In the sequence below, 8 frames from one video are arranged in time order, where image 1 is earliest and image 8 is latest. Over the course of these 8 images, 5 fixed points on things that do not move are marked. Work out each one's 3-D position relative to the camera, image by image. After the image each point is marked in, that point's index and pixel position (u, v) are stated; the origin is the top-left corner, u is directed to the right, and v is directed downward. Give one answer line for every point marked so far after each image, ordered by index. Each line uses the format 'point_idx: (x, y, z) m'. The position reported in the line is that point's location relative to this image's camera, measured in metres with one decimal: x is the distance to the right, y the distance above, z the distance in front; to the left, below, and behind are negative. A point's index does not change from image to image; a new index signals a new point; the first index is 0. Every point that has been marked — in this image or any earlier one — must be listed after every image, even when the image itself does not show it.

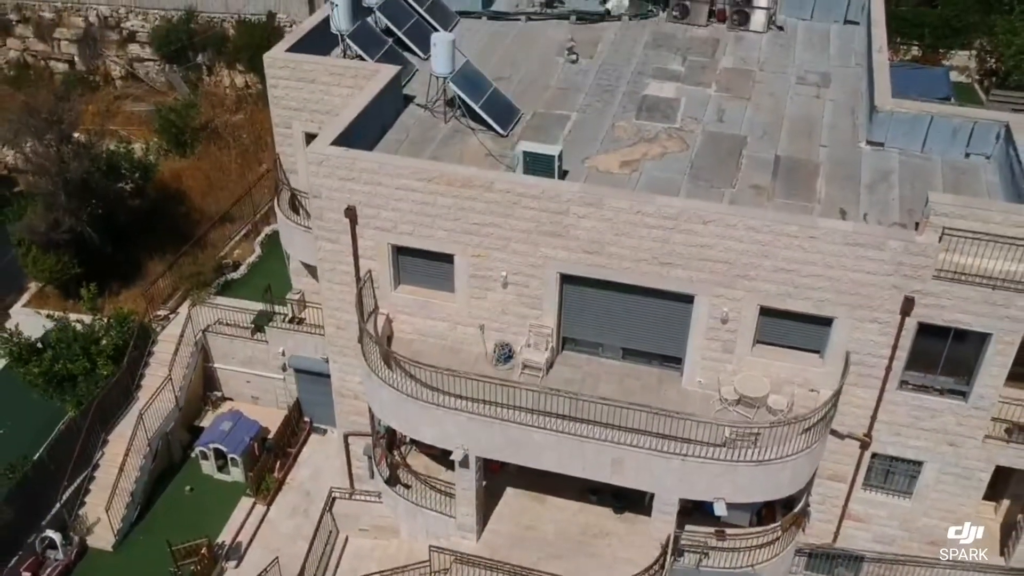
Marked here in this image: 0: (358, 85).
0: (-2.9, +3.9, +18.8) m
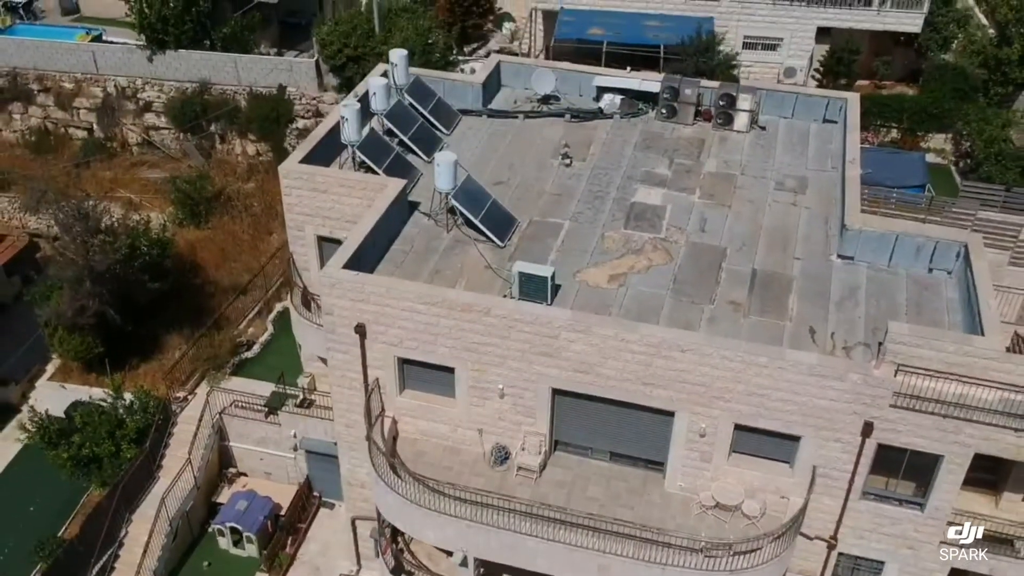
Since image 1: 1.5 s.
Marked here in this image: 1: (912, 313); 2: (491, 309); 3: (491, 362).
0: (-2.9, +1.9, +20.2) m
1: (+7.3, -0.4, +18.1) m
2: (-0.3, -0.3, +16.8) m
3: (-0.4, -1.3, +17.5) m
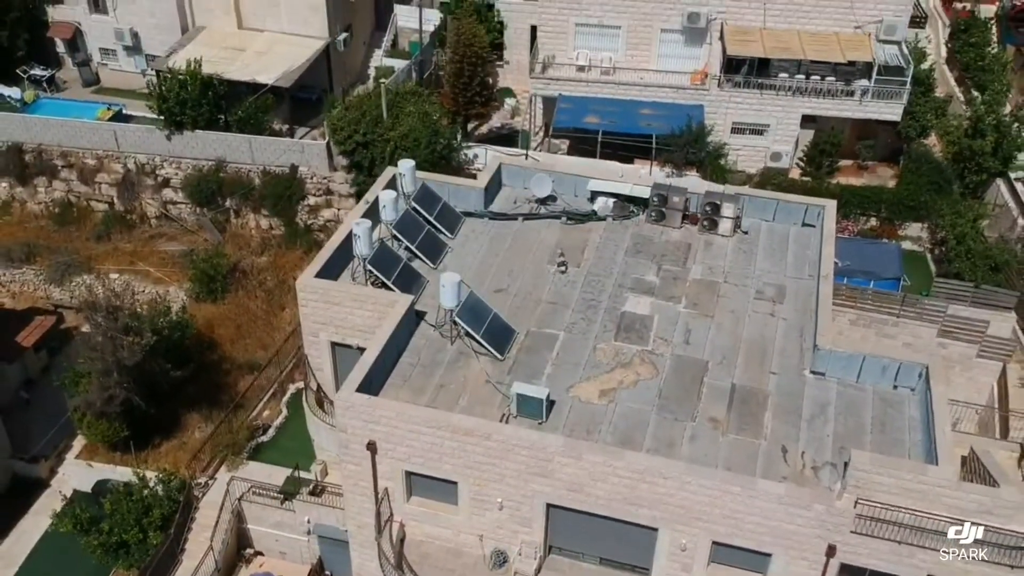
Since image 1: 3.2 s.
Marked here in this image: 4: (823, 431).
0: (-2.9, -0.5, +21.9) m
1: (+7.3, -2.8, +19.8) m
2: (-0.4, -2.7, +18.5) m
3: (-0.4, -3.7, +19.2) m
4: (+6.2, -2.8, +19.7) m
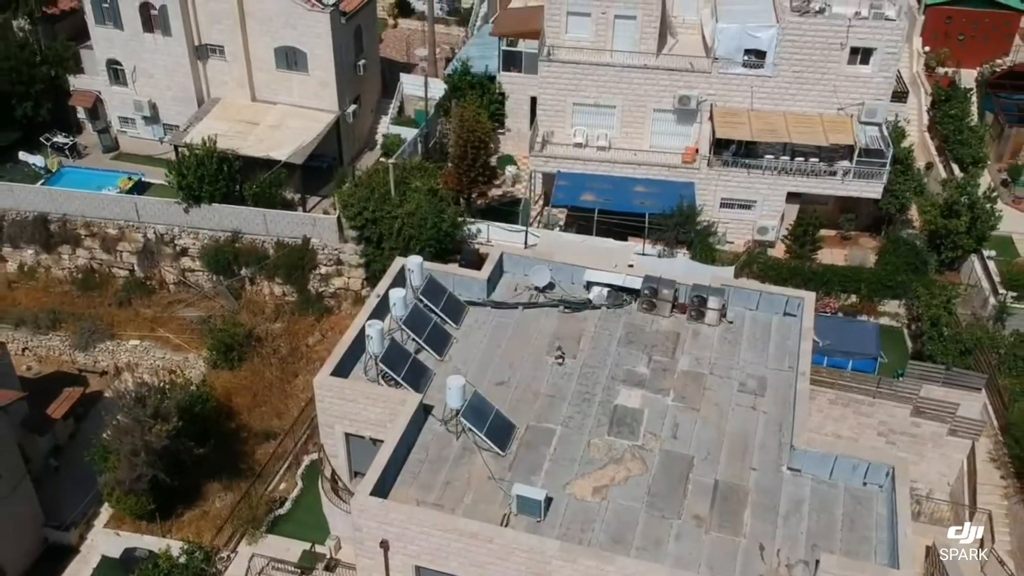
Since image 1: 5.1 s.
0: (-2.9, -2.9, +23.8) m
1: (+7.3, -5.2, +21.6) m
2: (-0.4, -5.1, +20.3) m
3: (-0.4, -6.1, +21.0) m
4: (+6.2, -5.2, +21.6) m
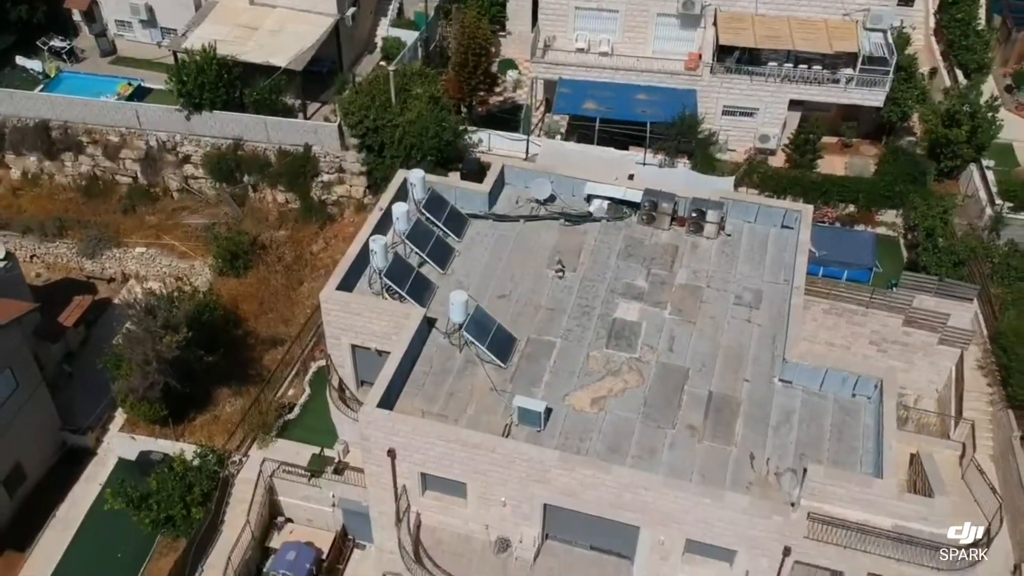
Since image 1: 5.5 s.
0: (-2.9, -0.8, +24.4) m
1: (+7.3, -3.4, +22.5) m
2: (-0.3, -3.4, +21.2) m
3: (-0.4, -4.3, +22.0) m
4: (+6.2, -3.4, +22.5) m
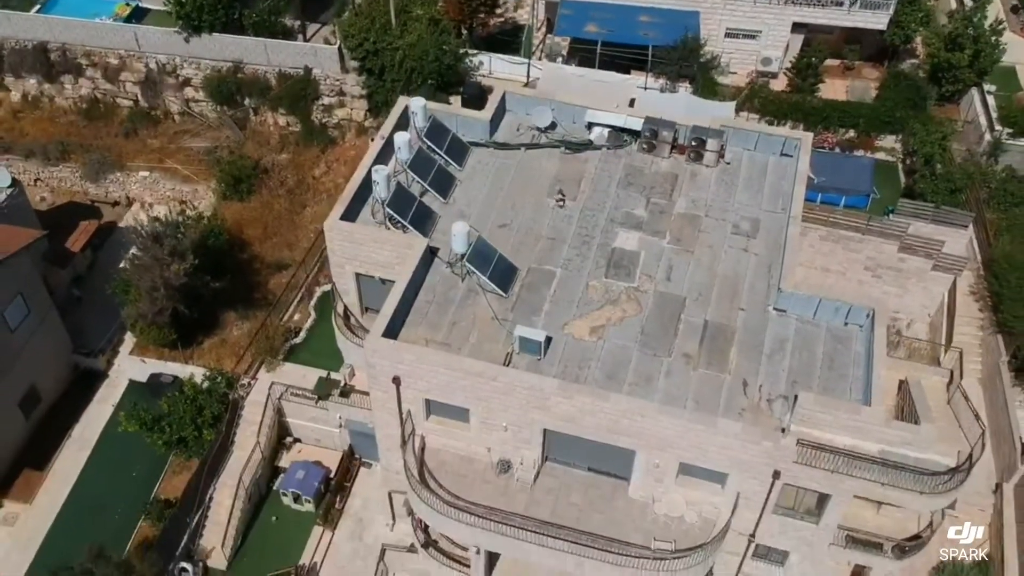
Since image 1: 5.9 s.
0: (-2.9, +0.9, +24.9) m
1: (+7.3, -1.8, +23.2) m
2: (-0.3, -2.0, +21.9) m
3: (-0.3, -2.8, +22.8) m
4: (+6.3, -1.8, +23.2) m
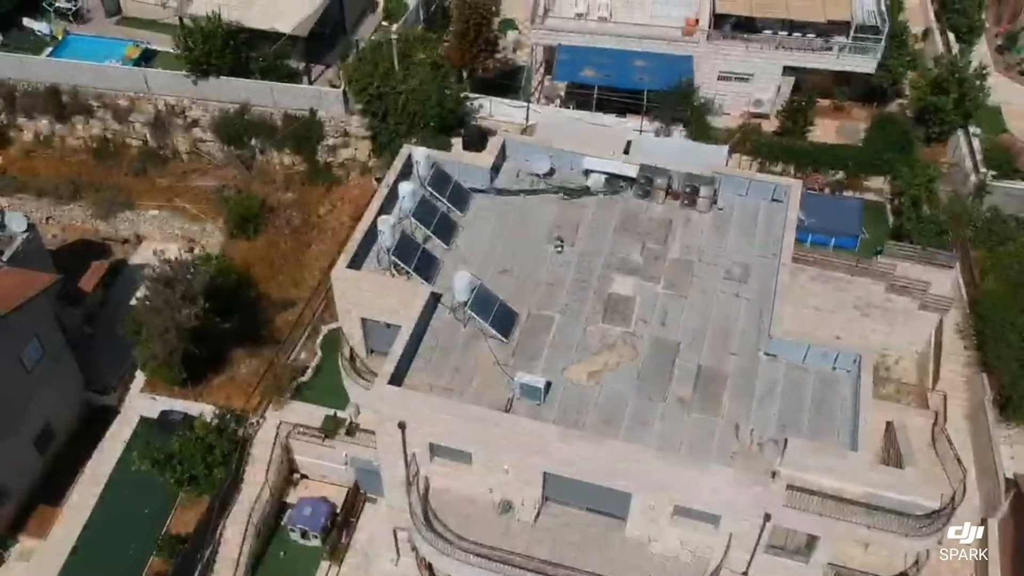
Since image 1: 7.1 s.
0: (-2.9, -0.3, +25.9) m
1: (+7.4, -3.0, +24.2) m
2: (-0.3, -3.1, +22.9) m
3: (-0.3, -3.9, +23.8) m
4: (+6.3, -3.0, +24.1) m
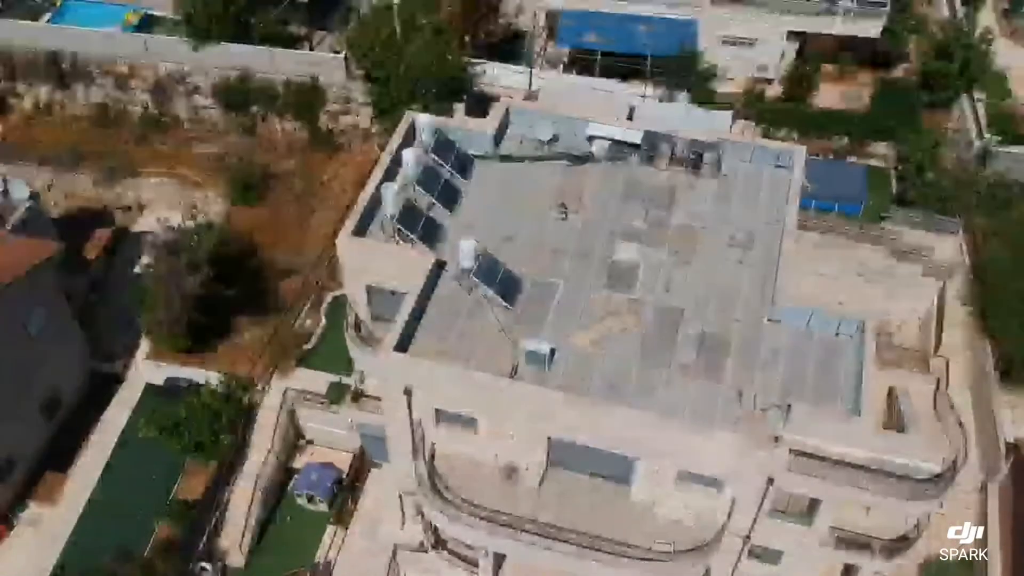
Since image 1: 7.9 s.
0: (-2.7, +0.6, +25.9) m
1: (+7.5, -2.1, +24.3) m
2: (-0.2, -2.4, +23.0) m
3: (-0.2, -3.1, +23.9) m
4: (+6.4, -2.2, +24.3) m
